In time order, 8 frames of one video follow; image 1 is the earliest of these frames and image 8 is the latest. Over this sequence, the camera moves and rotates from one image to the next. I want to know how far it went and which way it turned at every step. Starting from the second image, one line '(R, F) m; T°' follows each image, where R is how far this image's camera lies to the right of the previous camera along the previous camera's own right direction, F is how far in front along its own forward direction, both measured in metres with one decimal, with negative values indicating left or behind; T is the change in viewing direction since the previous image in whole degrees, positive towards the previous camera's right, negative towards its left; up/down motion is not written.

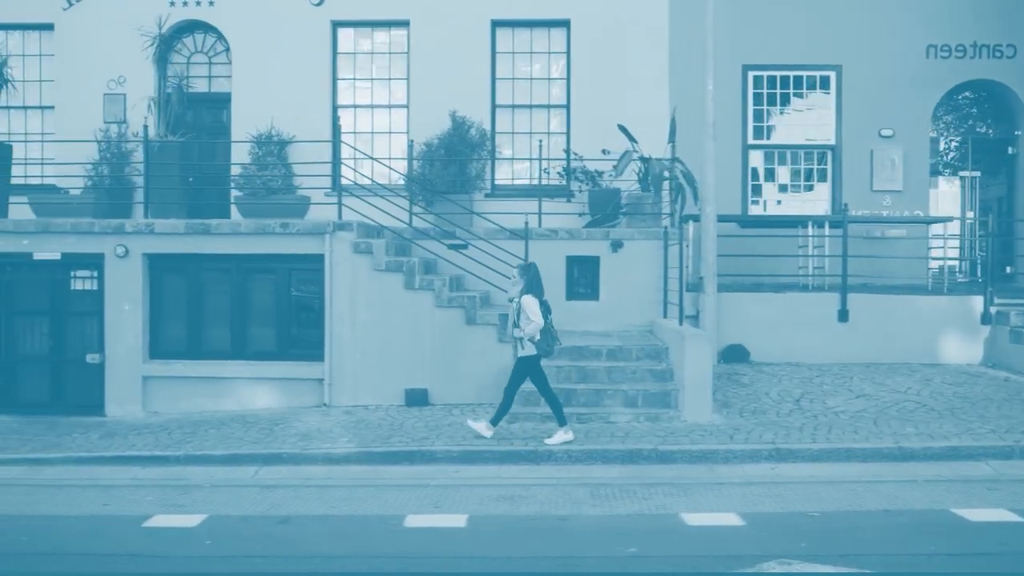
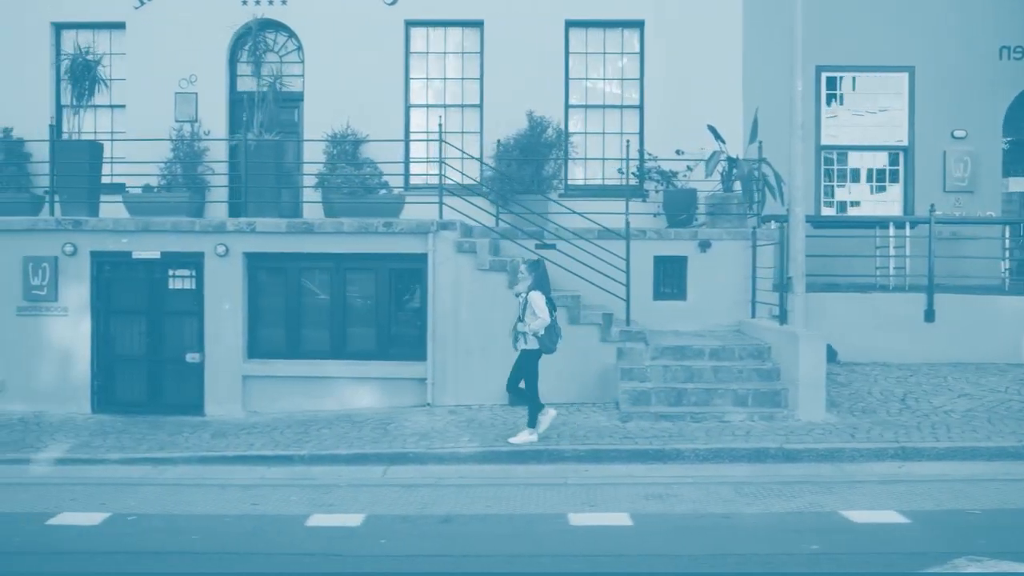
(-1.4, 0.0) m; +1°
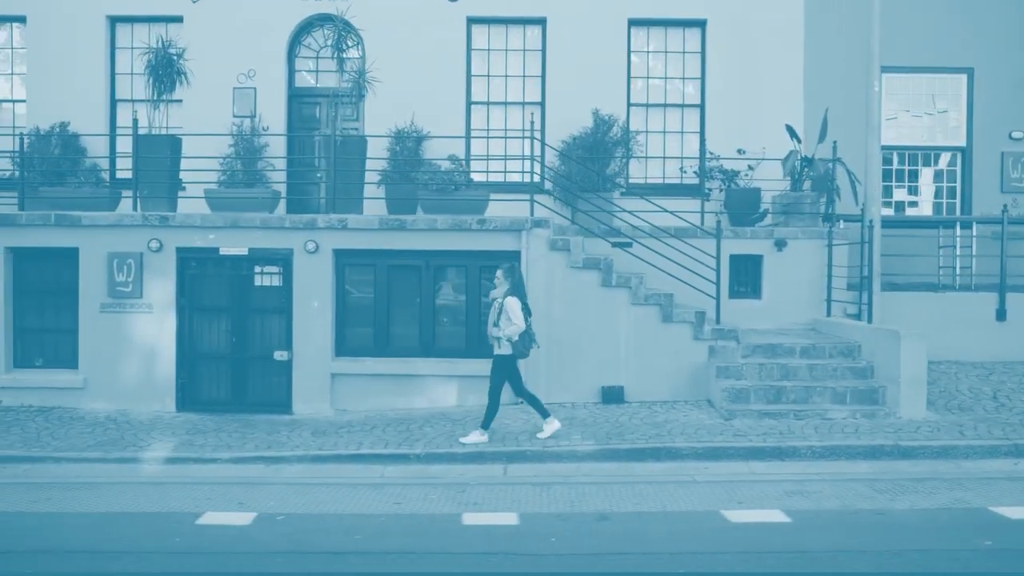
(-1.5, +0.1) m; +2°
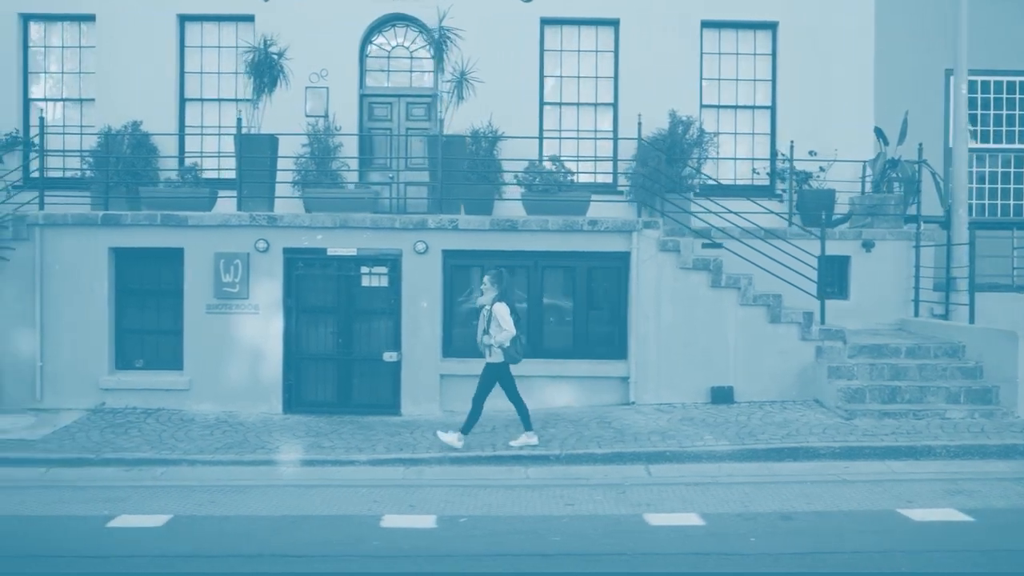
(-1.7, 0.0) m; +2°
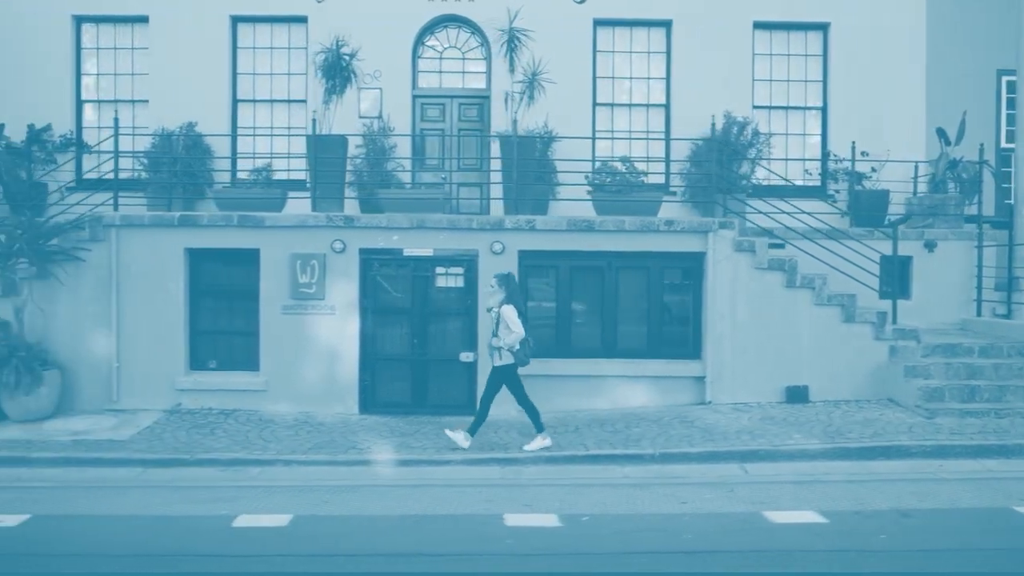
(-1.1, 0.0) m; +1°
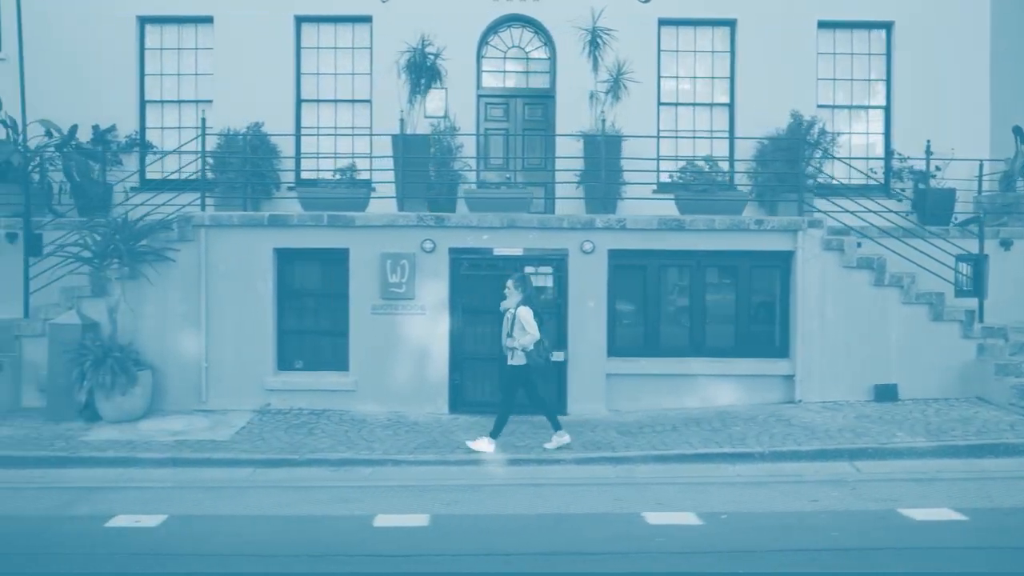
(-1.1, 0.0) m; 0°
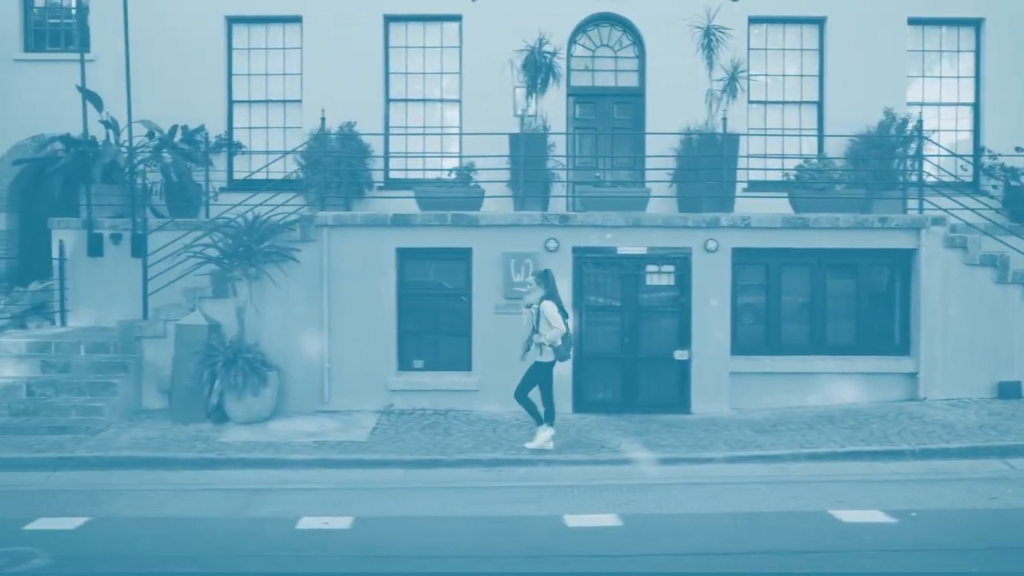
(-1.5, 0.0) m; 0°
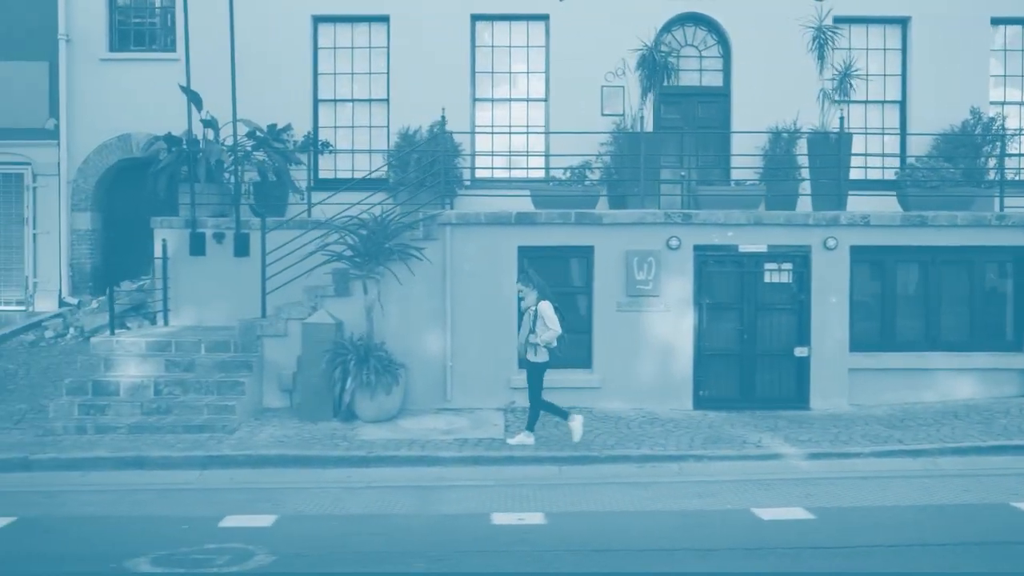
(-1.7, -0.1) m; +1°
